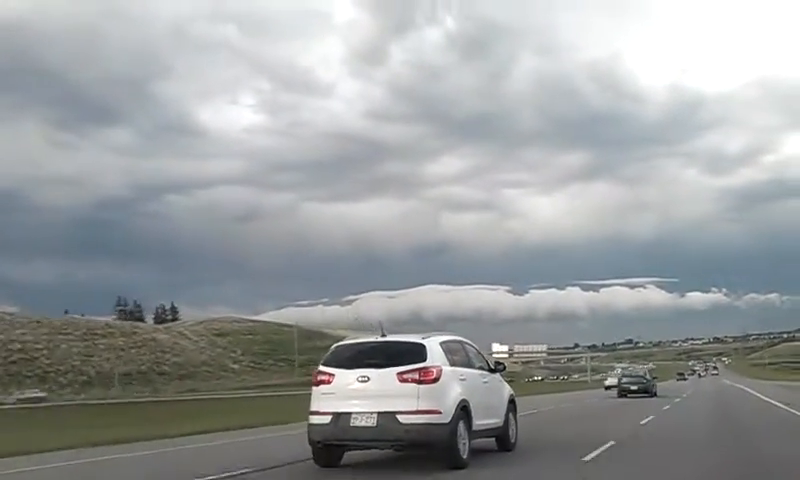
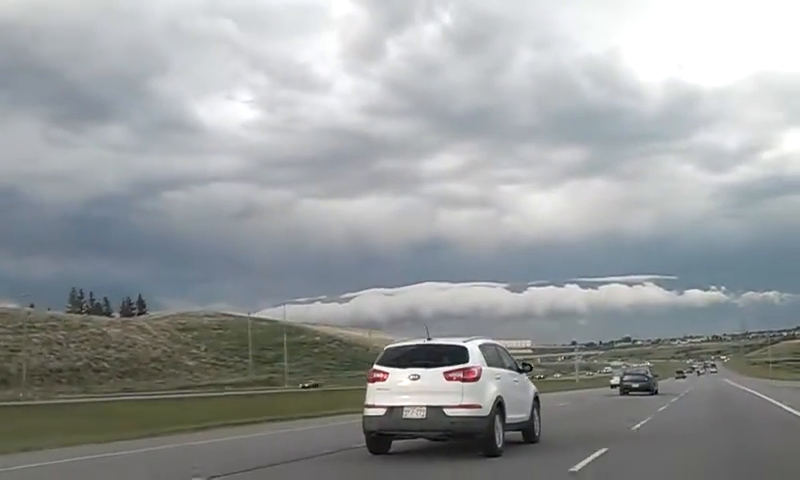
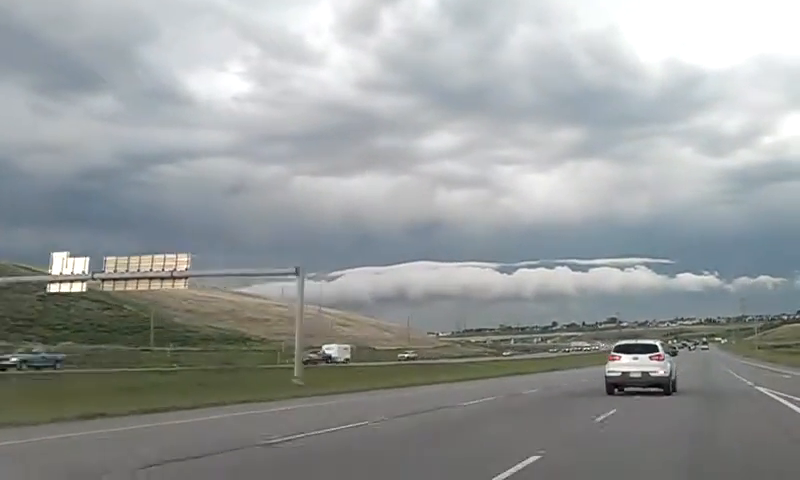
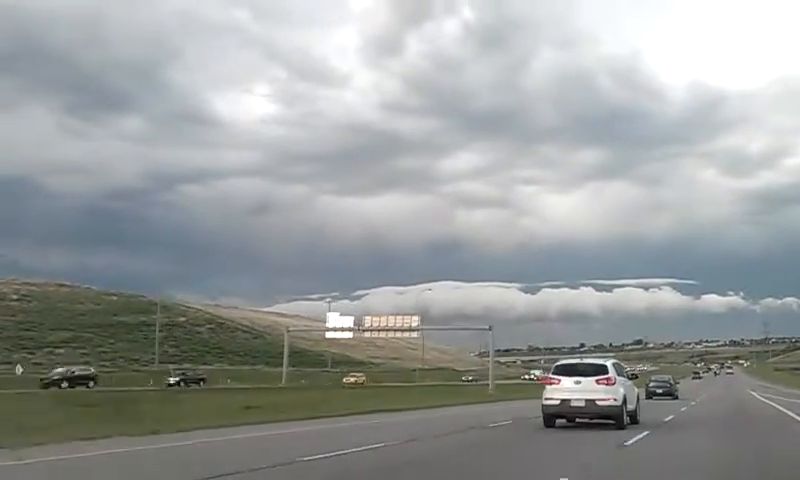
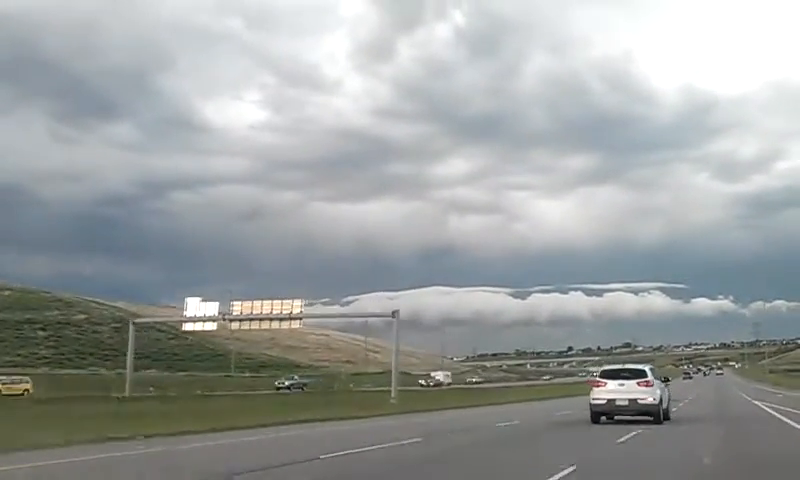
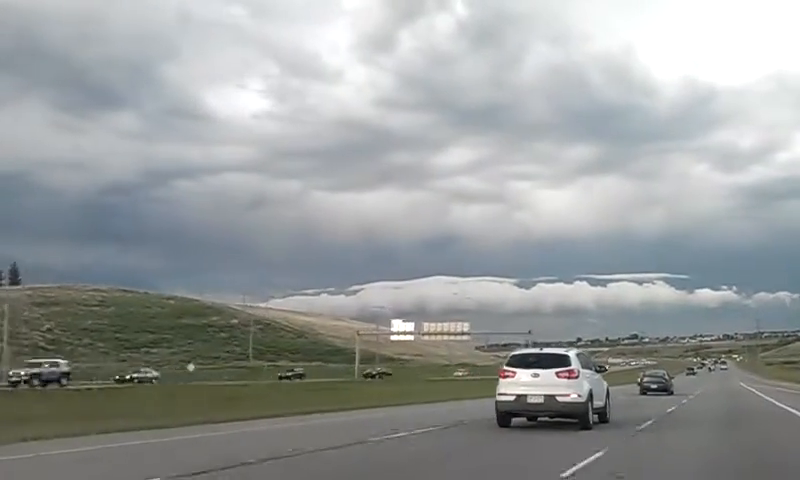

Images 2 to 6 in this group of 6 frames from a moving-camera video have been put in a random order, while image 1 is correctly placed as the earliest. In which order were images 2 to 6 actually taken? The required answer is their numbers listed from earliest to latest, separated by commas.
2, 6, 4, 5, 3
